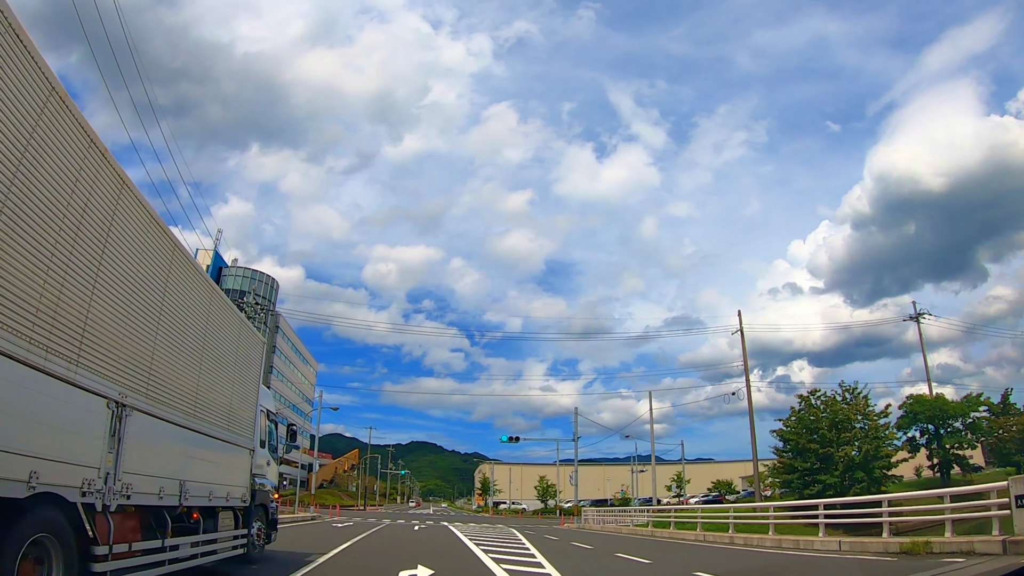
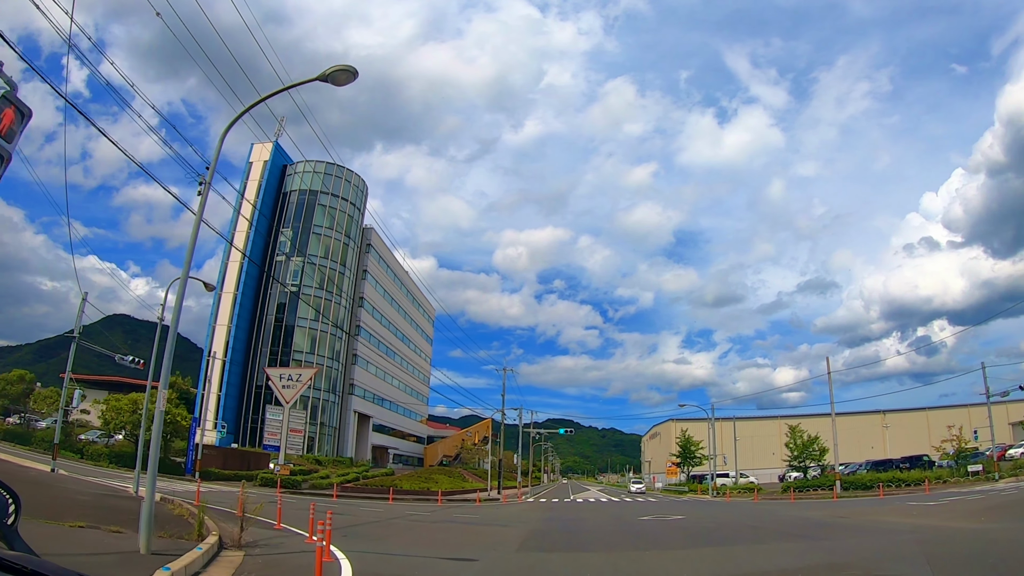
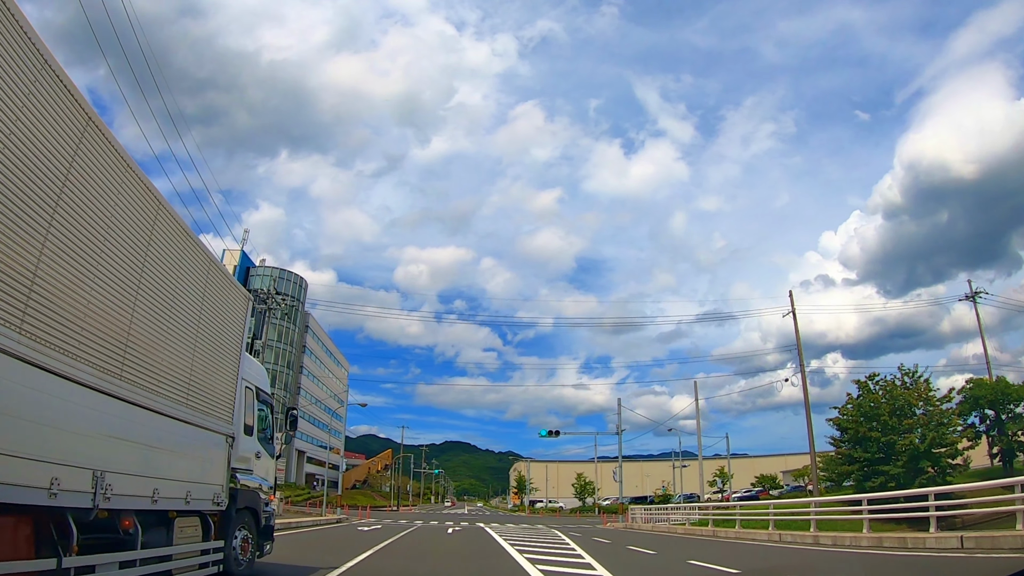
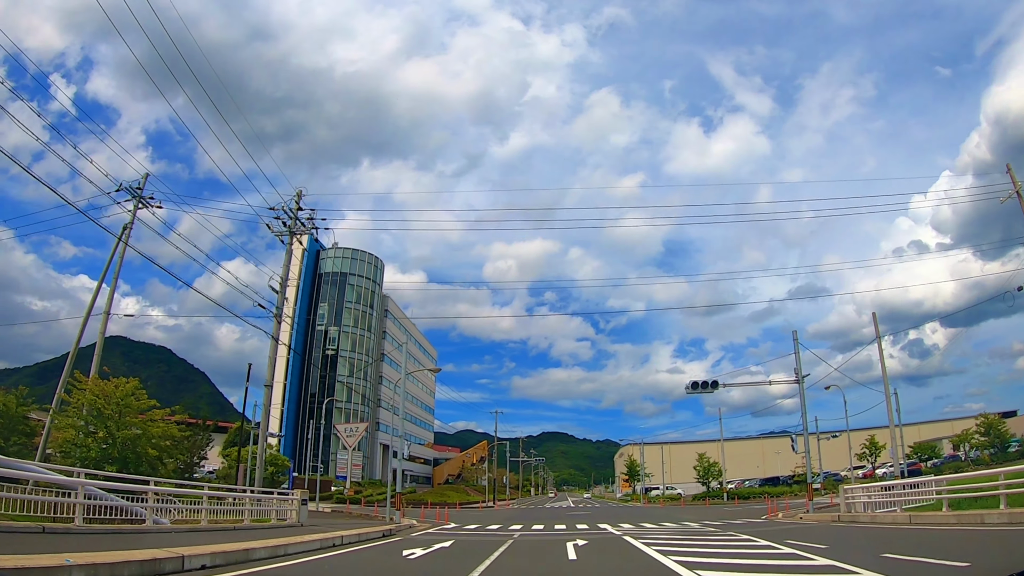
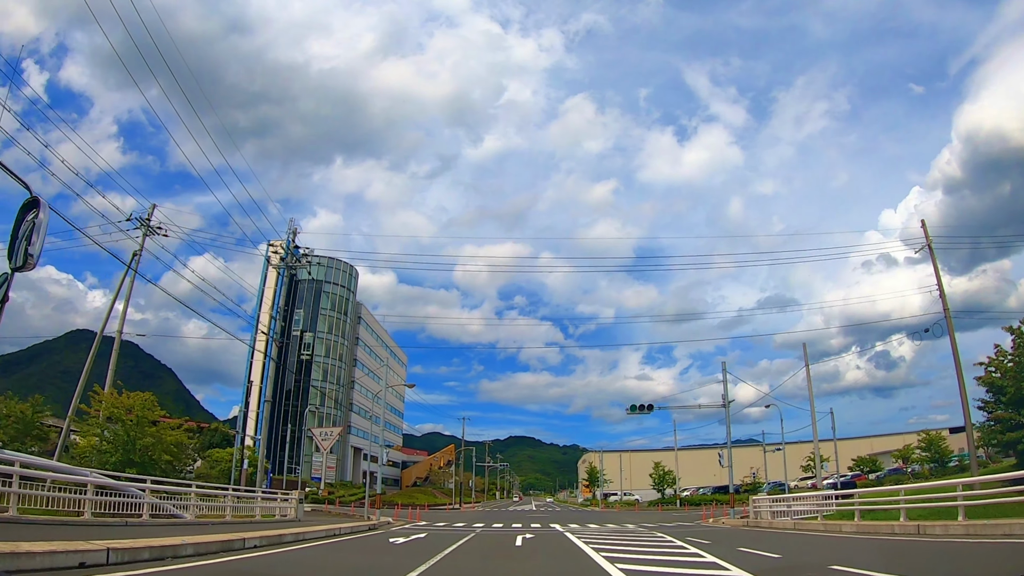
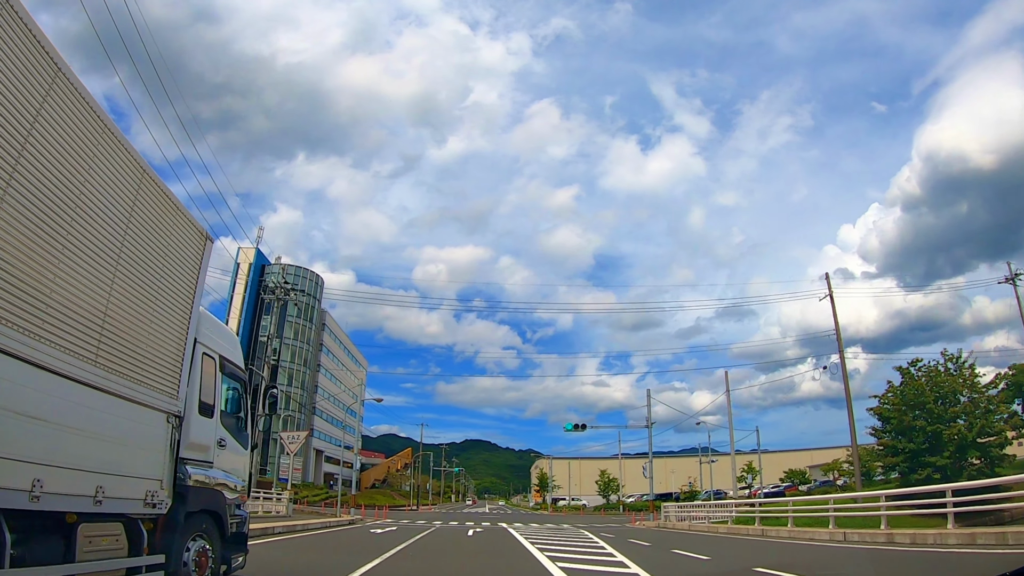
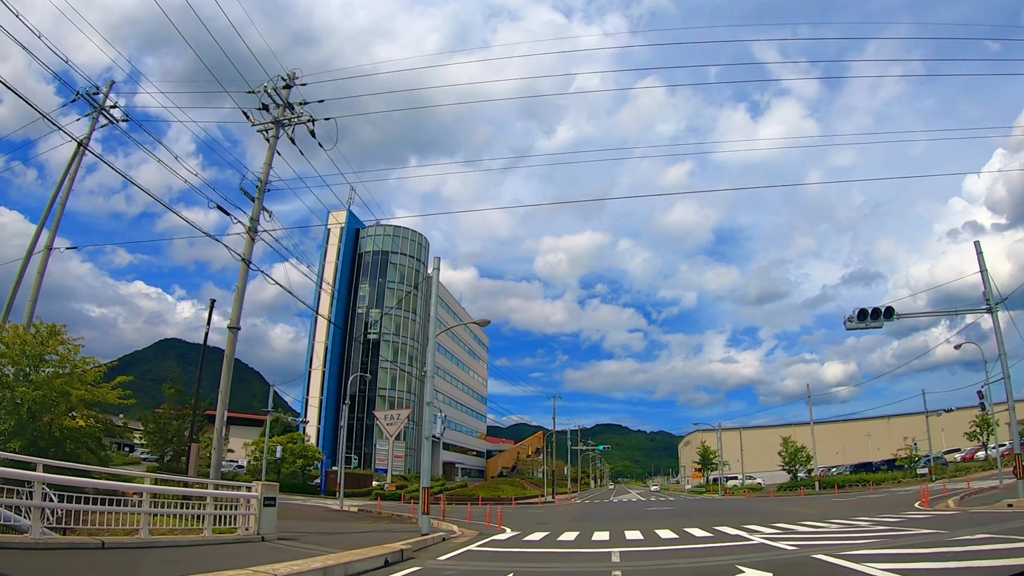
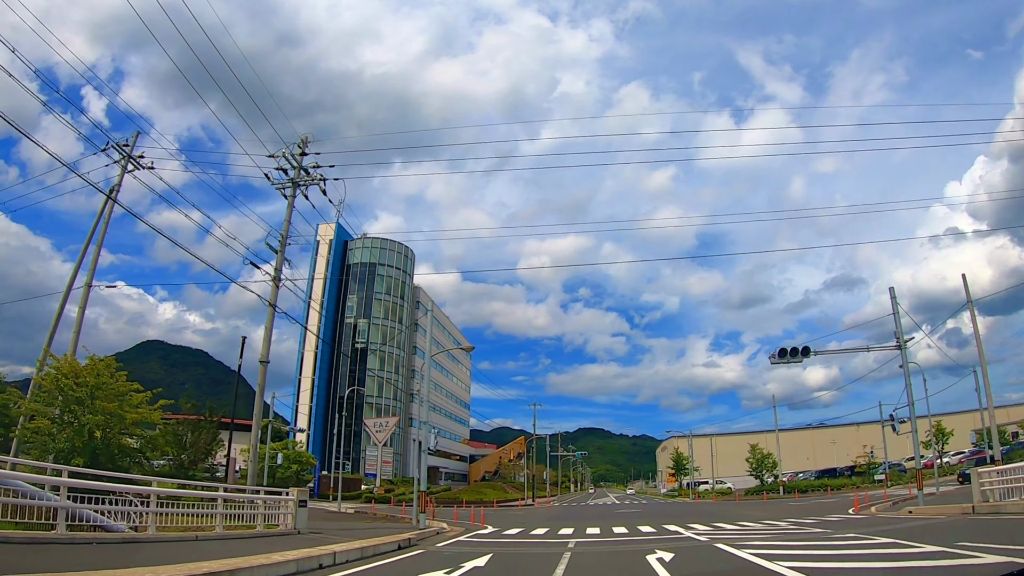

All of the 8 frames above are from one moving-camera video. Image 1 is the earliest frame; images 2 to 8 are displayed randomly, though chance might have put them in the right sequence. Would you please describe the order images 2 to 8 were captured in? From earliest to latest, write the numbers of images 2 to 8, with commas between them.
3, 6, 5, 4, 8, 7, 2
